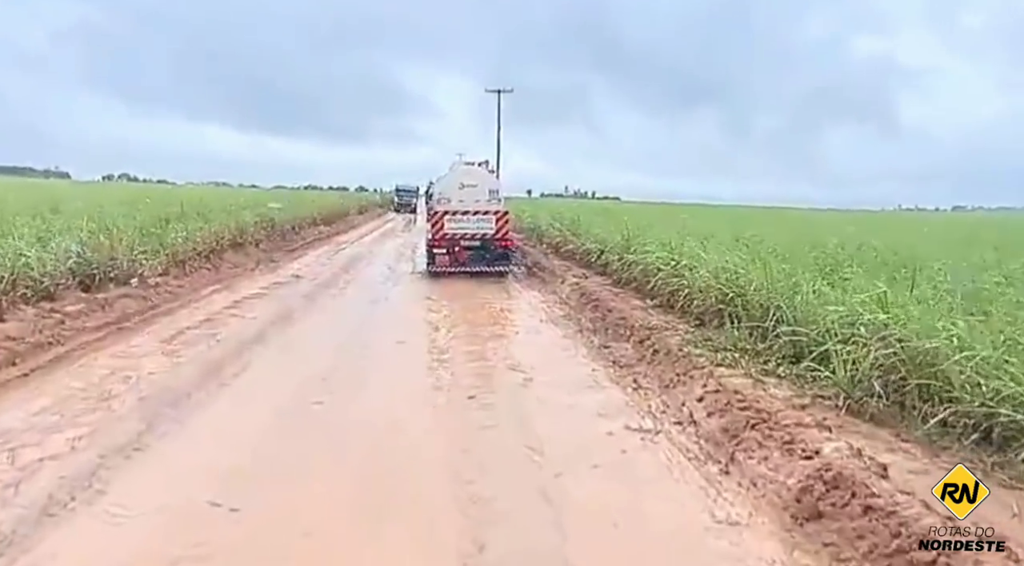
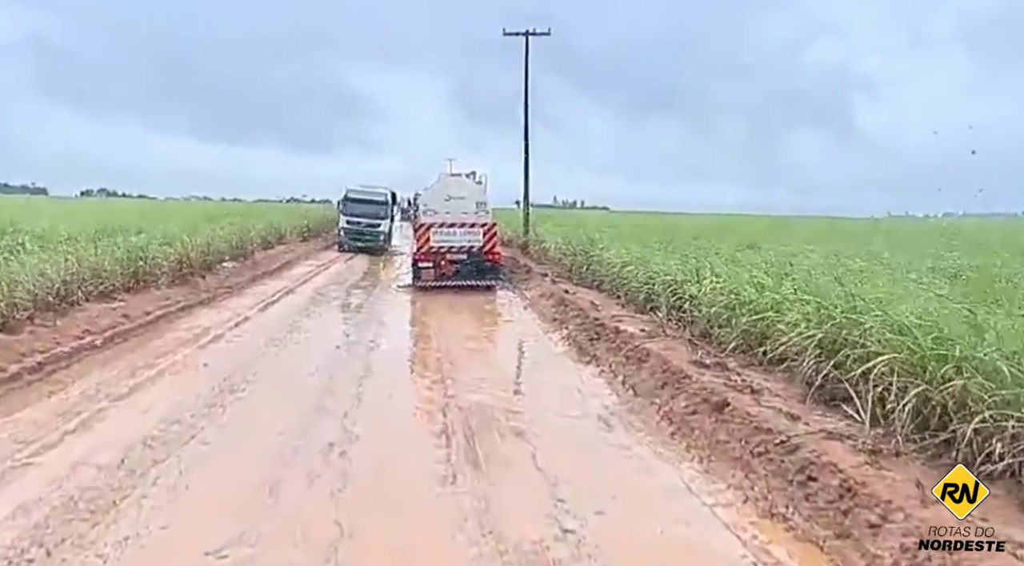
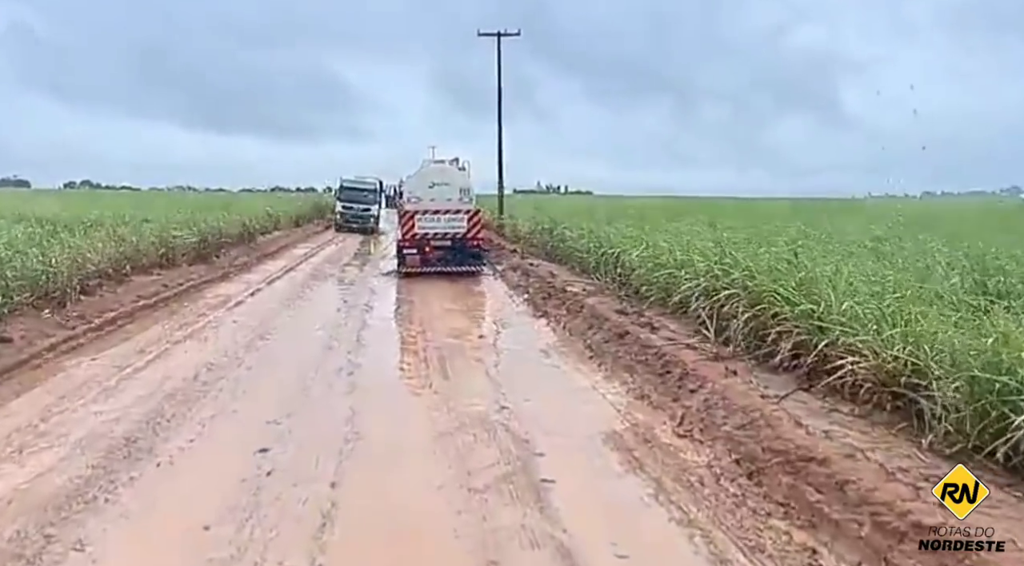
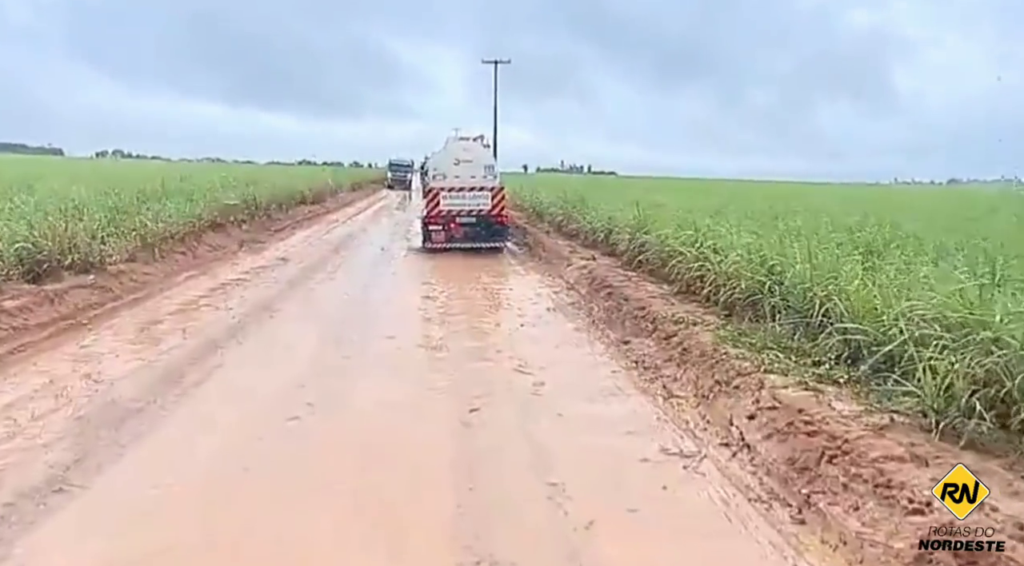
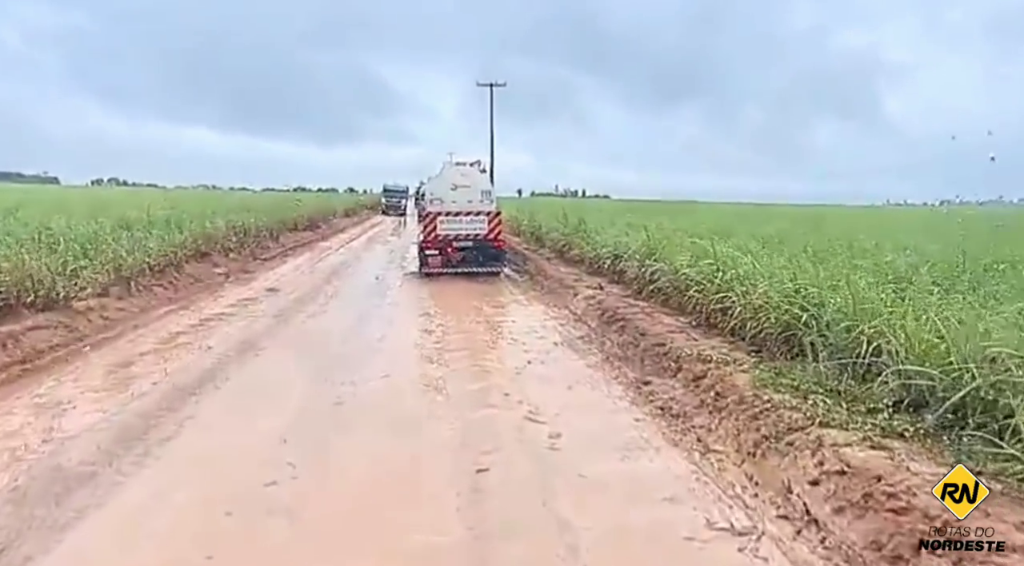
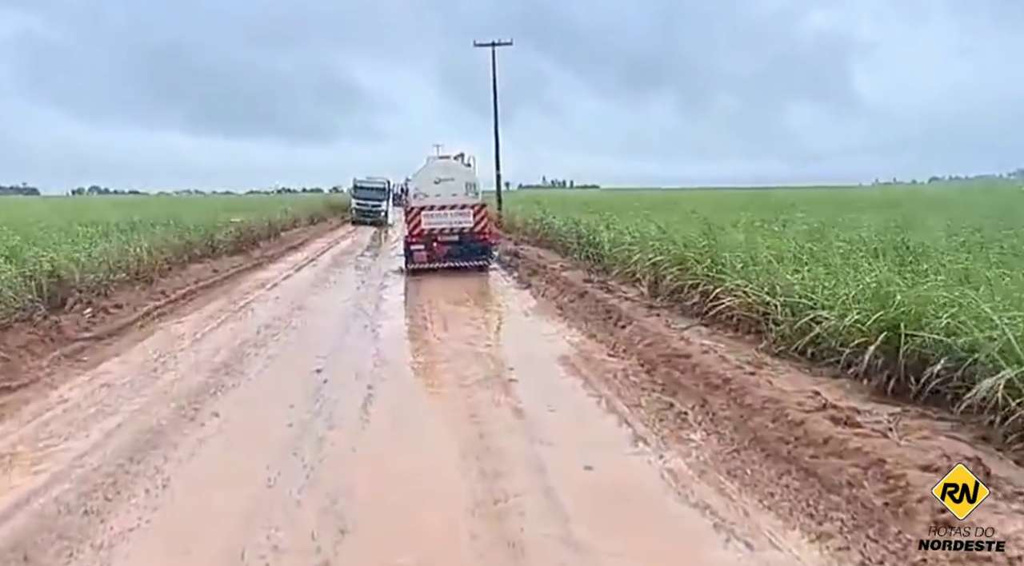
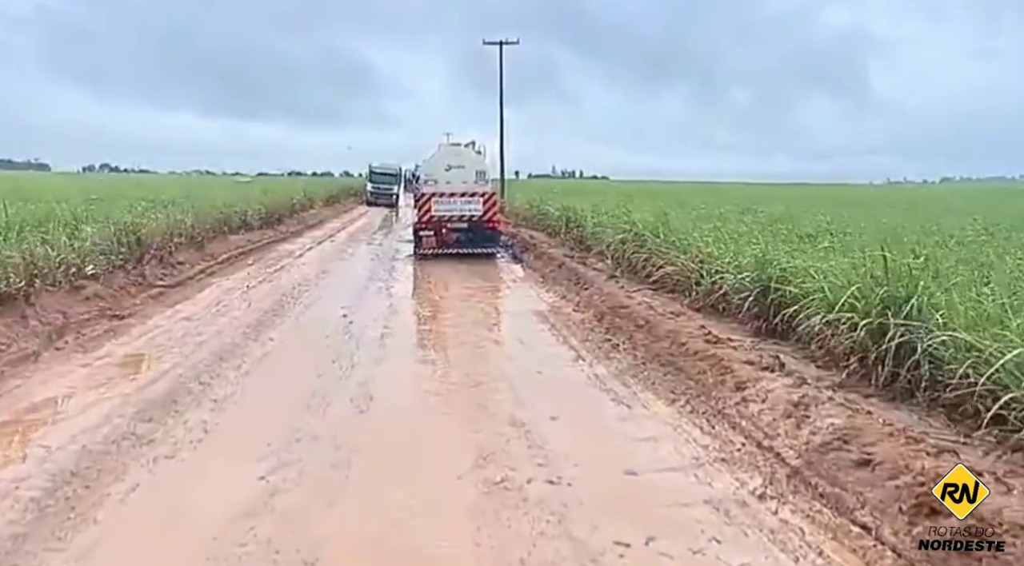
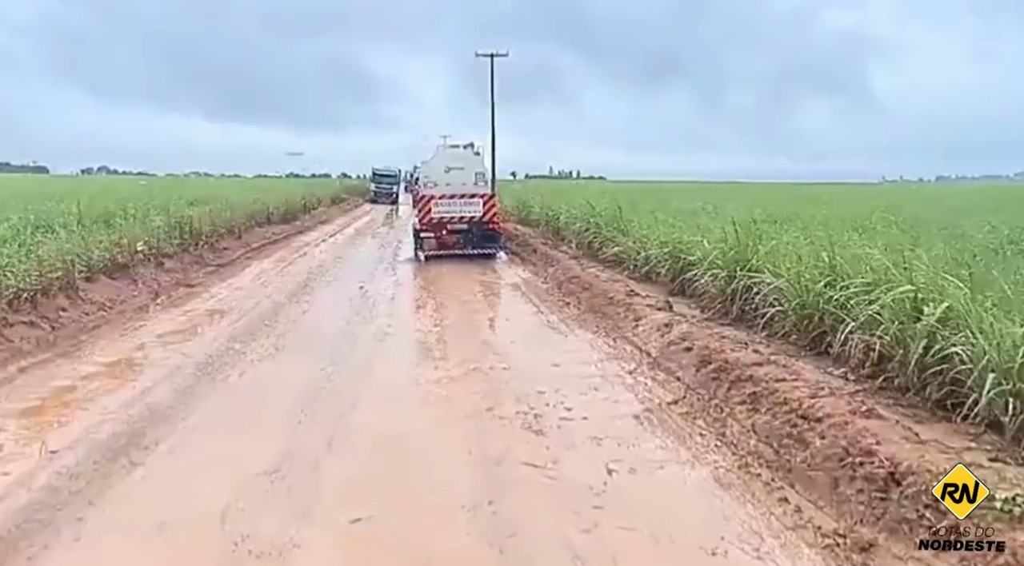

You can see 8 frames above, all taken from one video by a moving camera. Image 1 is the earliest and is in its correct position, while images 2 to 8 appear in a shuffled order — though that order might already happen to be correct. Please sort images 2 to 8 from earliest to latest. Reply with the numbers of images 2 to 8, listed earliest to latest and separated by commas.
4, 5, 8, 7, 6, 3, 2
